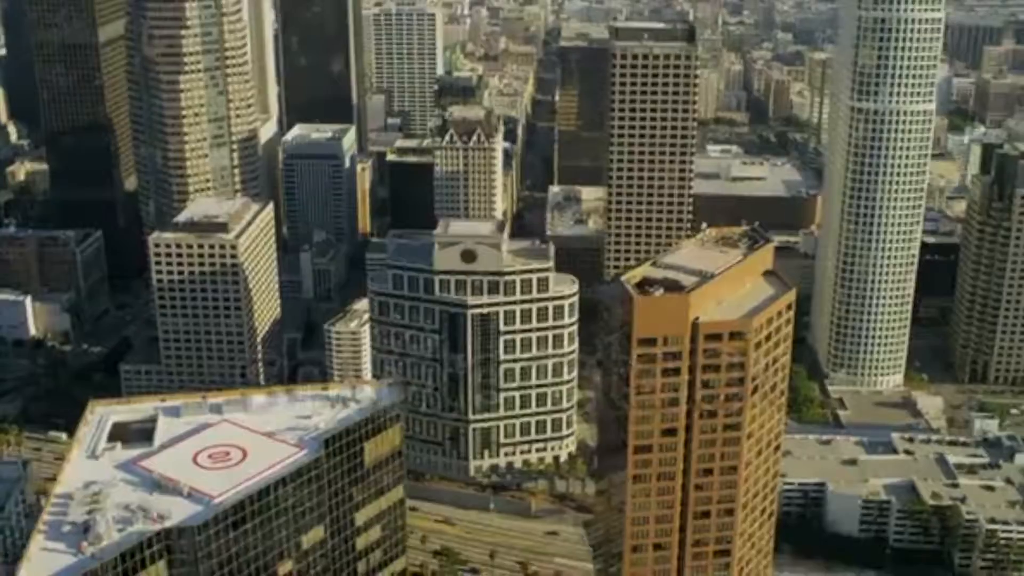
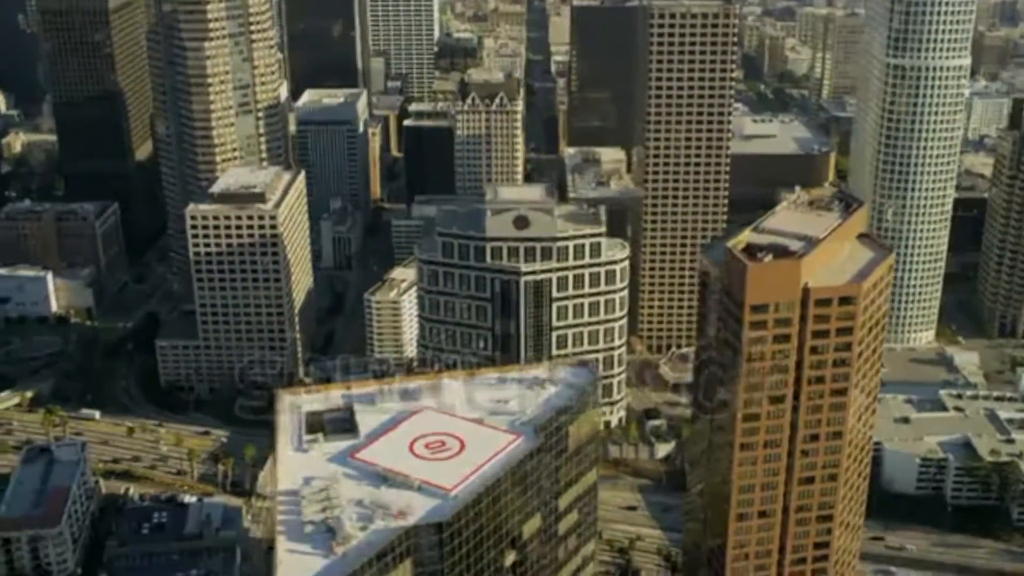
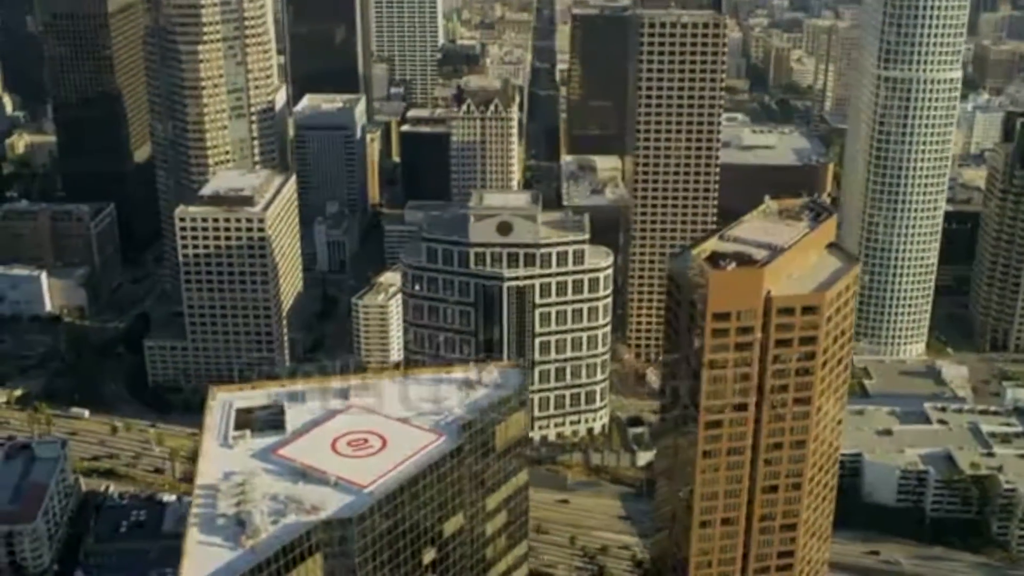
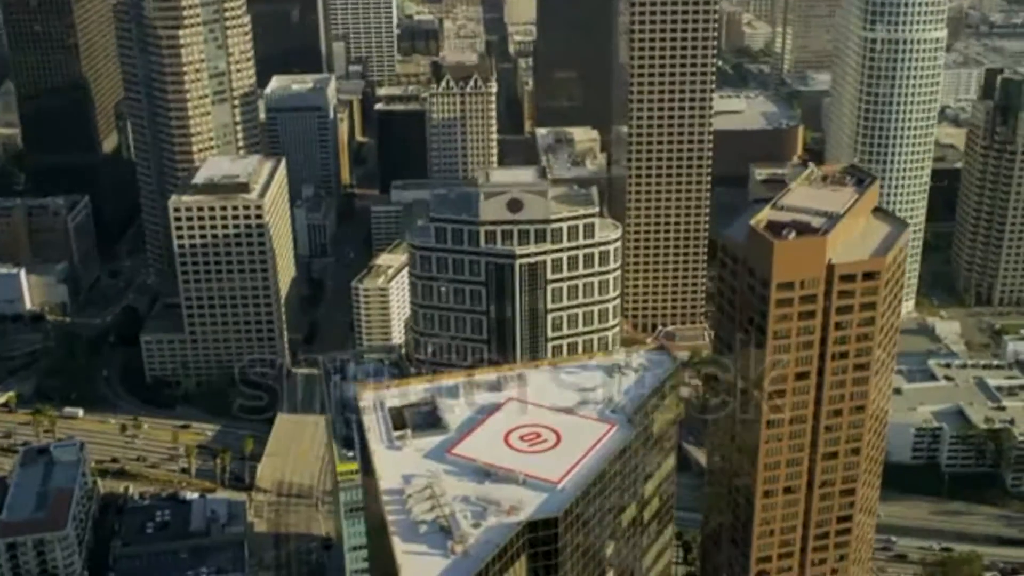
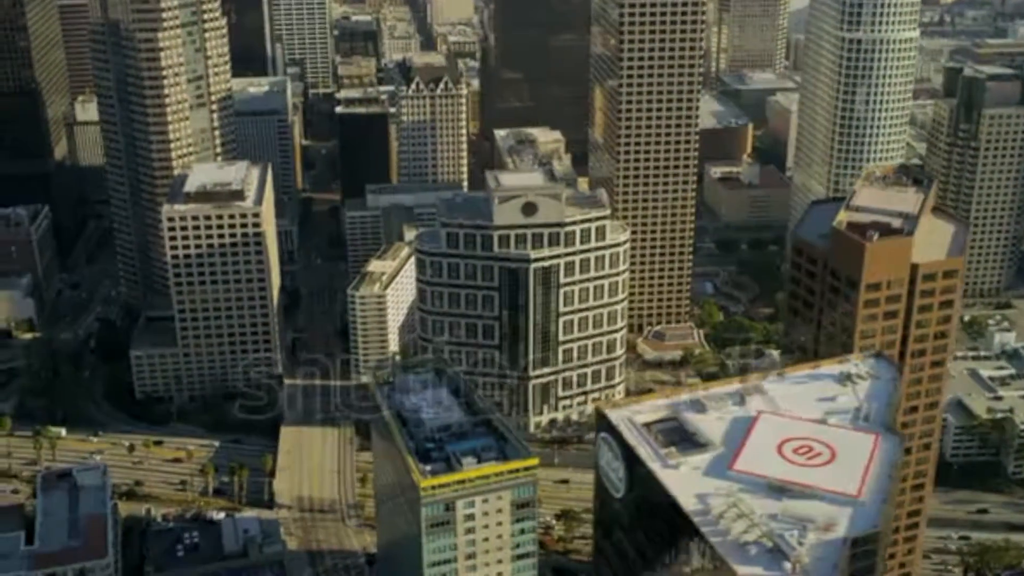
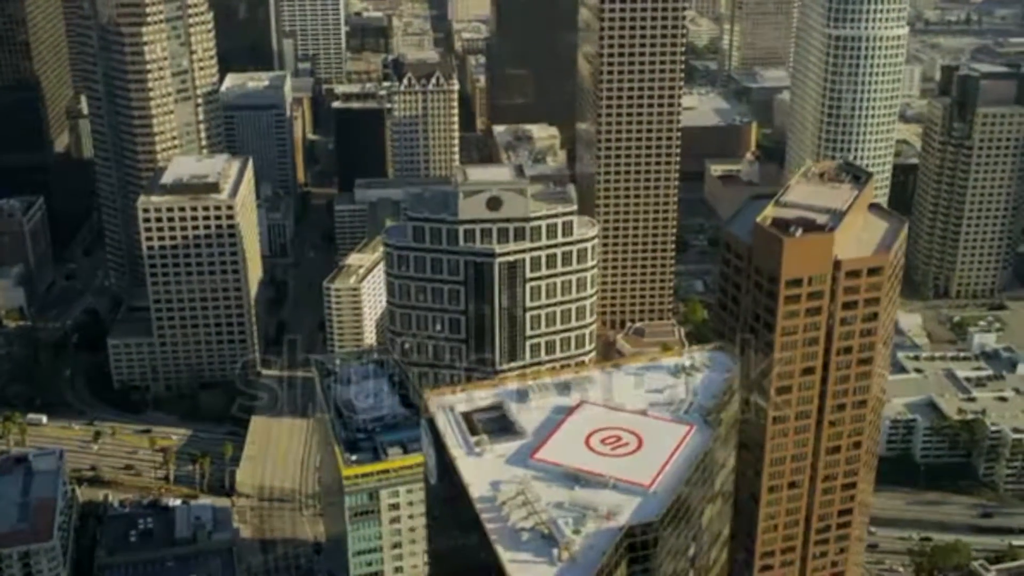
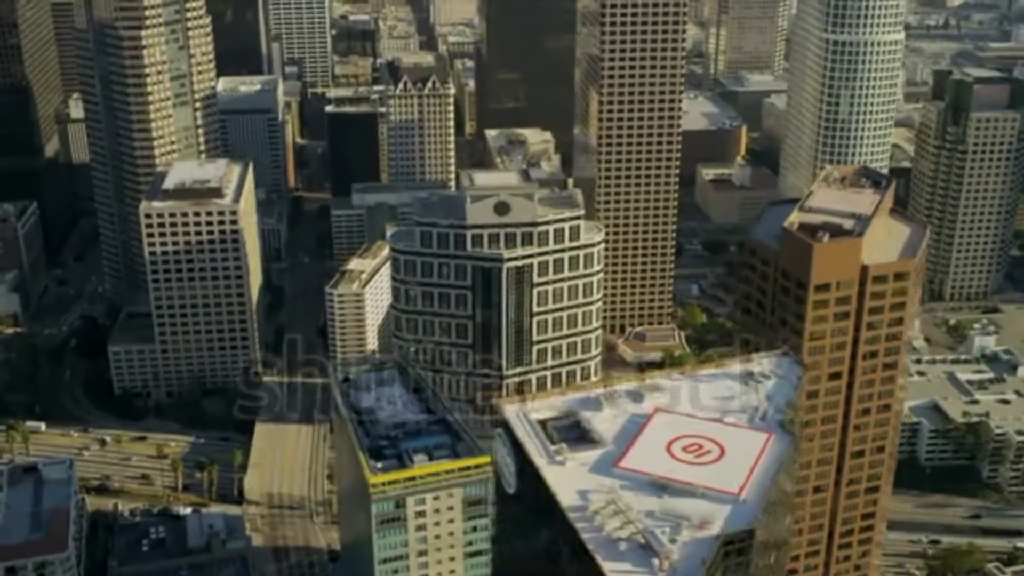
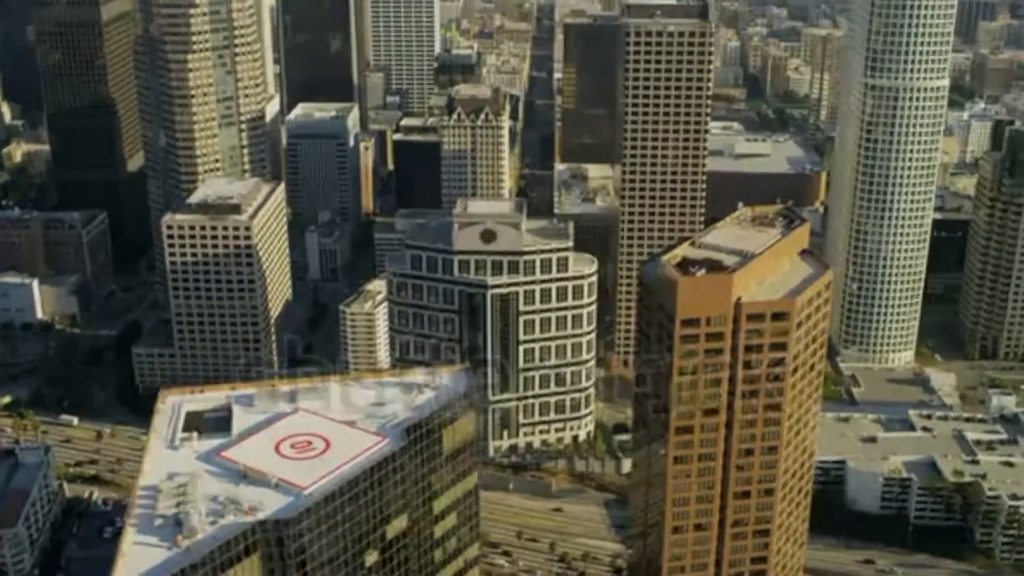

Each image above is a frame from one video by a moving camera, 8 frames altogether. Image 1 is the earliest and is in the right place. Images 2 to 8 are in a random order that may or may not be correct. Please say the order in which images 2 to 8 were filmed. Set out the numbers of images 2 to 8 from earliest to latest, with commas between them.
8, 3, 2, 4, 6, 7, 5
